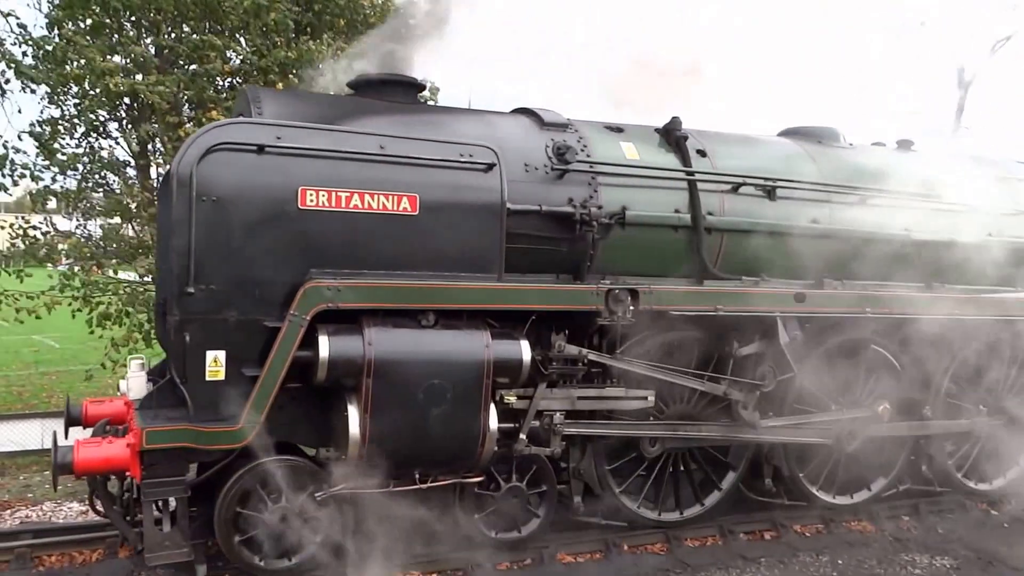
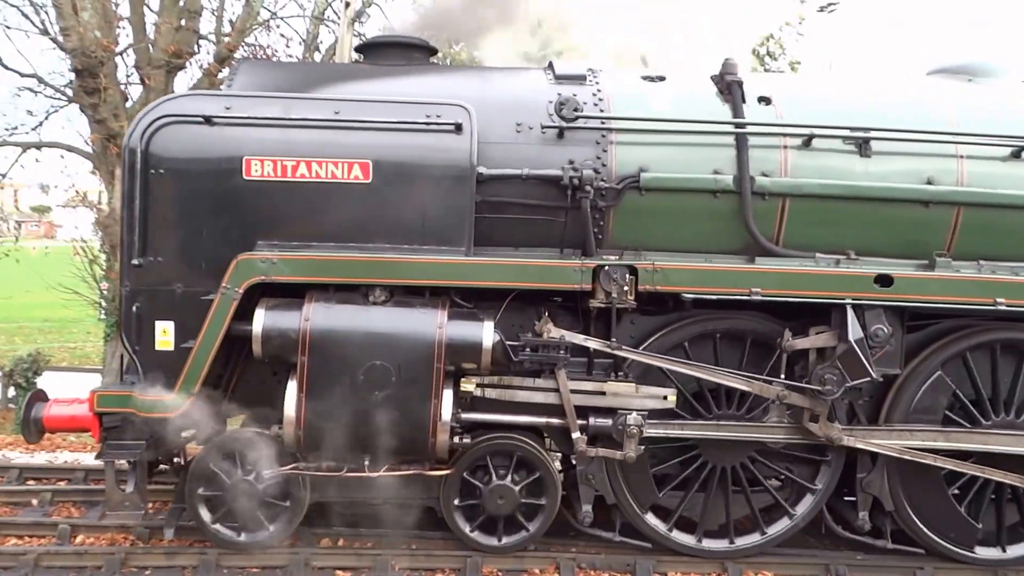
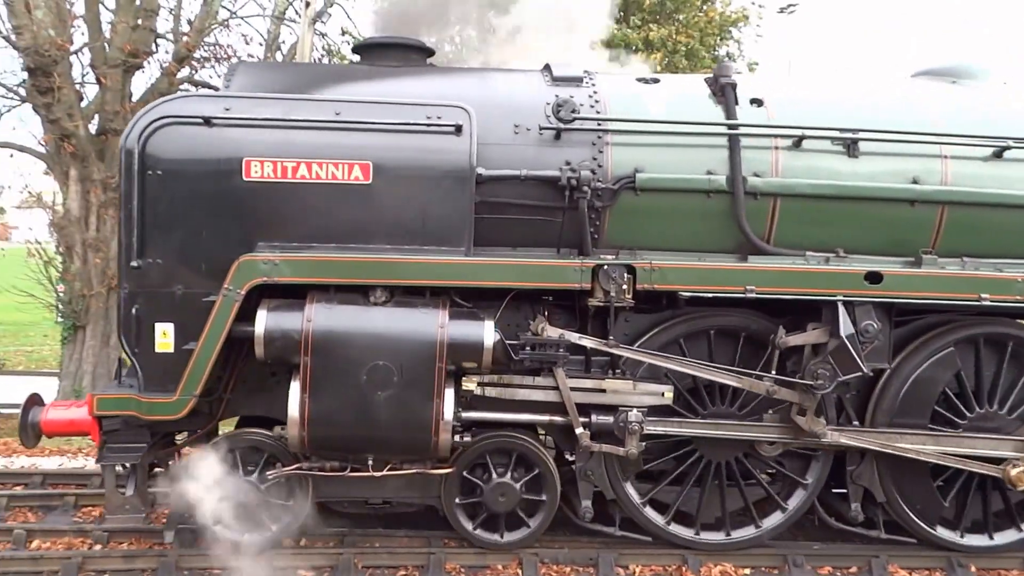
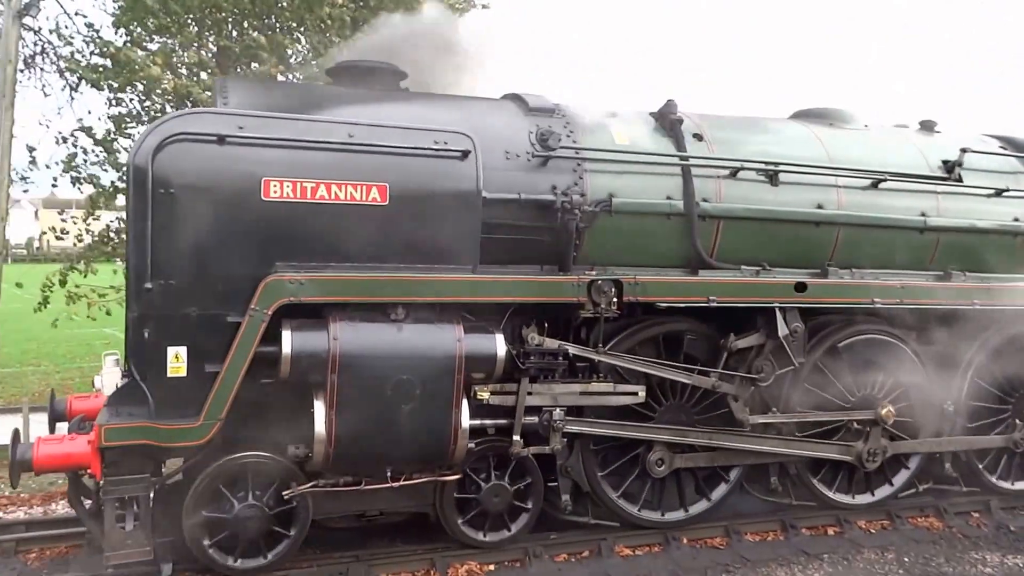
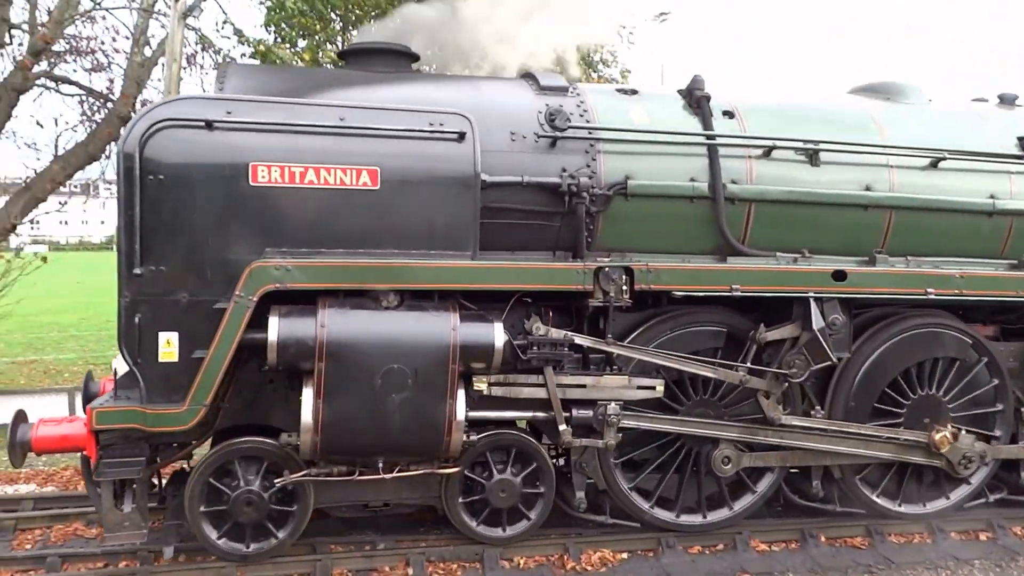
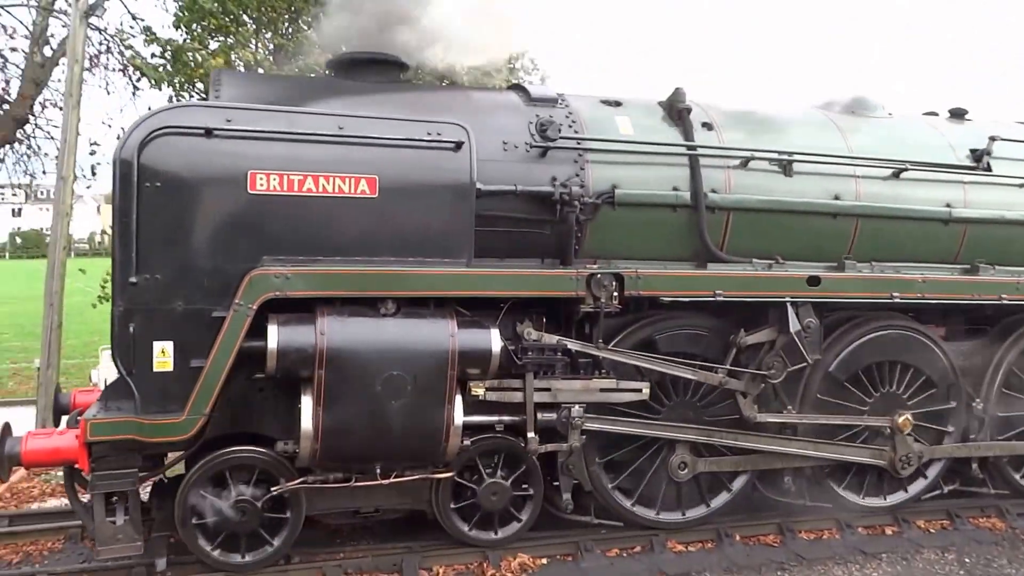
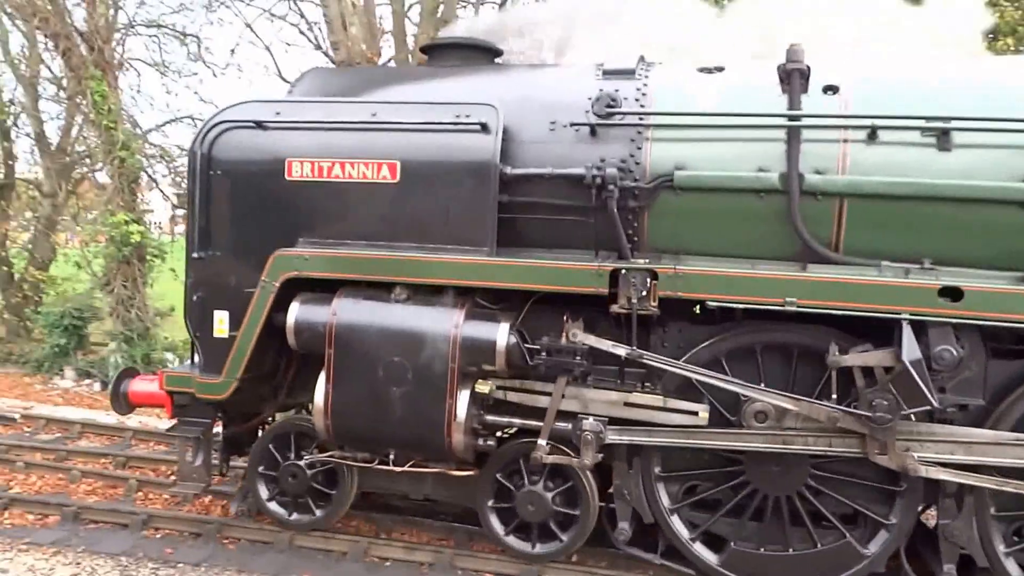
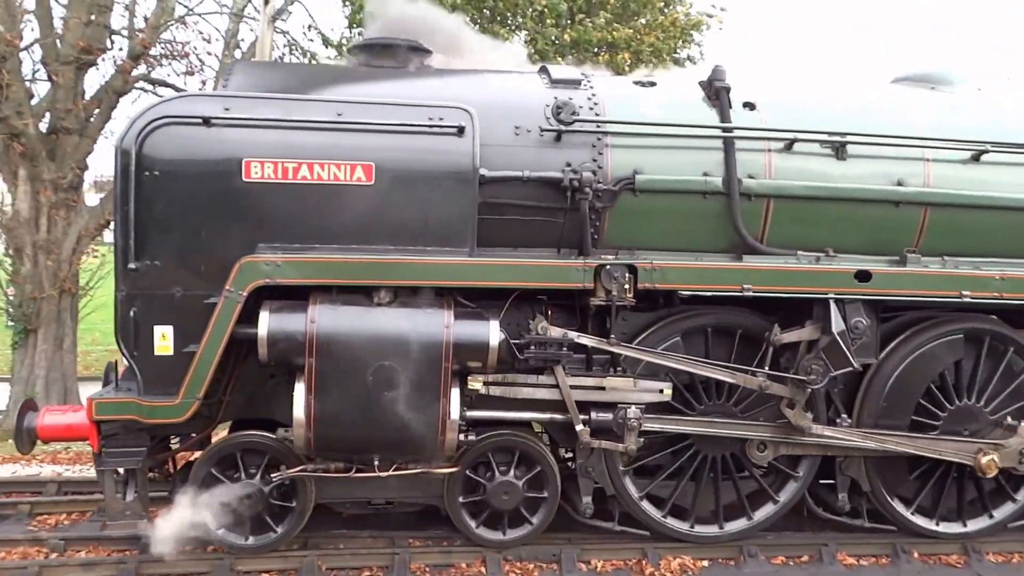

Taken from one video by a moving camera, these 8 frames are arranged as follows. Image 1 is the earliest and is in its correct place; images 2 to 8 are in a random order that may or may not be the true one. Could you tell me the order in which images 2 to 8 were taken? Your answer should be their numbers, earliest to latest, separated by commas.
4, 6, 5, 8, 3, 2, 7
